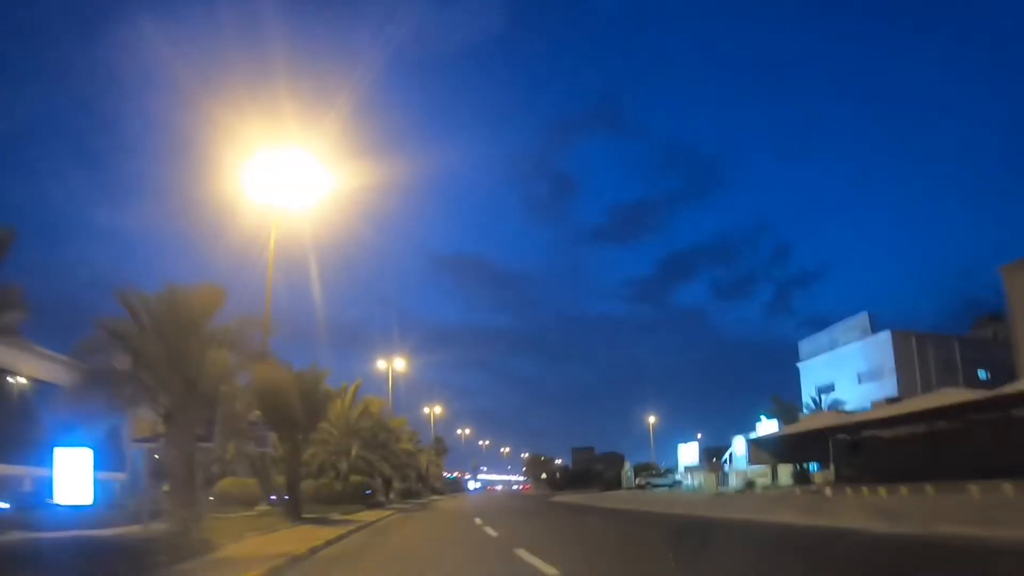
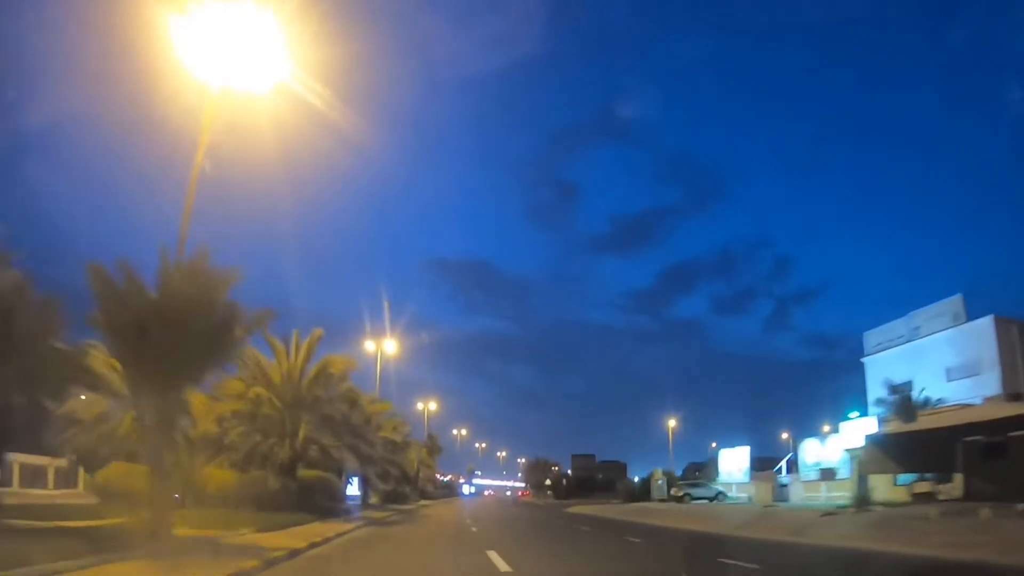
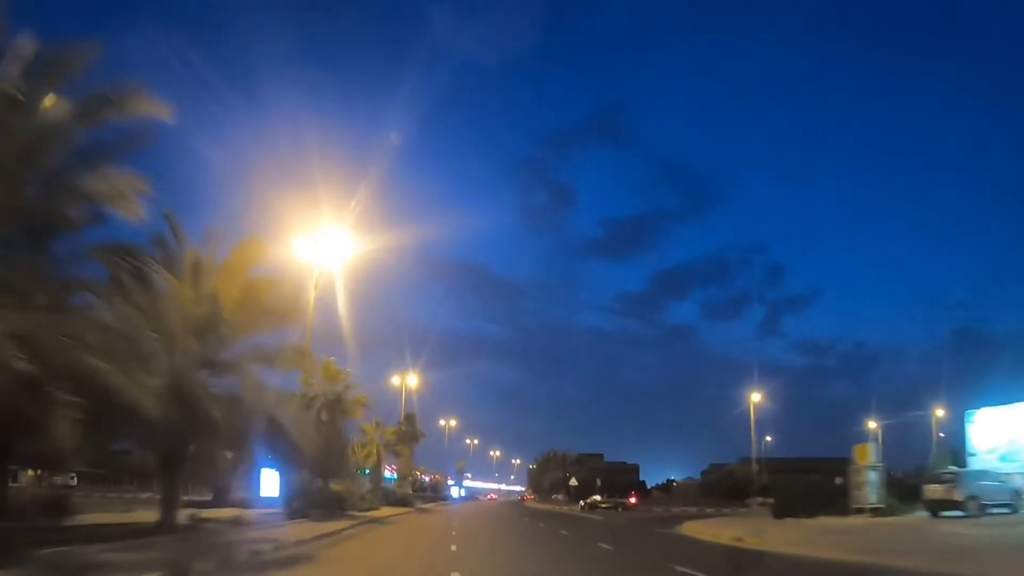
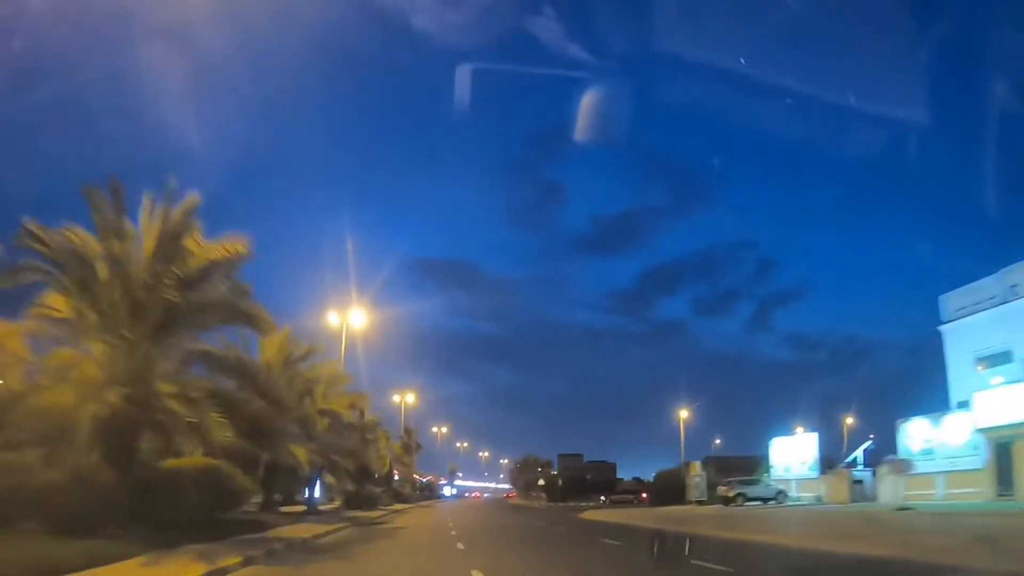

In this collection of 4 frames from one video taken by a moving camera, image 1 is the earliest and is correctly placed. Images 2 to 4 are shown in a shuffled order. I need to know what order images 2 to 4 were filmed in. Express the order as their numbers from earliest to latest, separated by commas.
2, 4, 3
